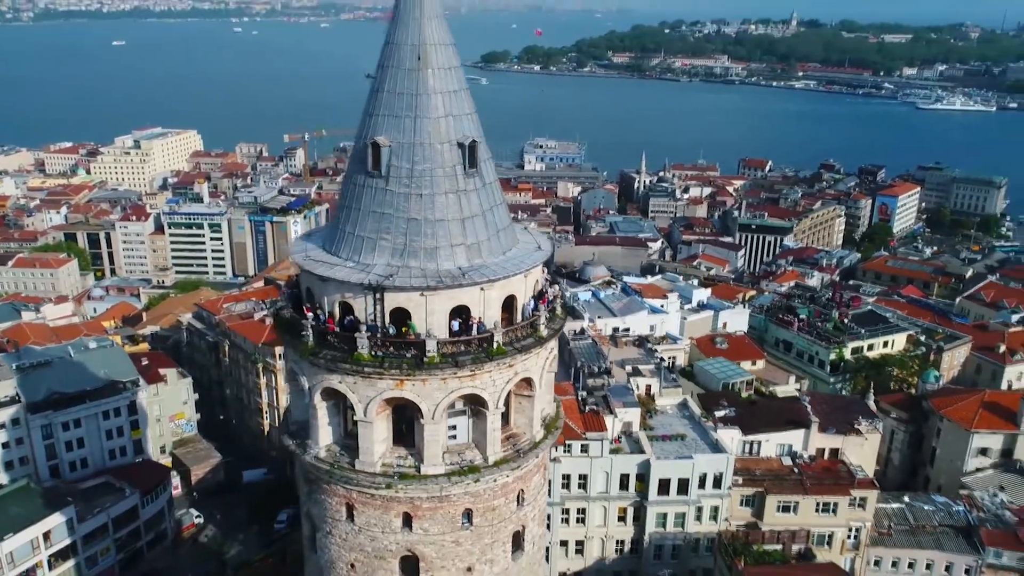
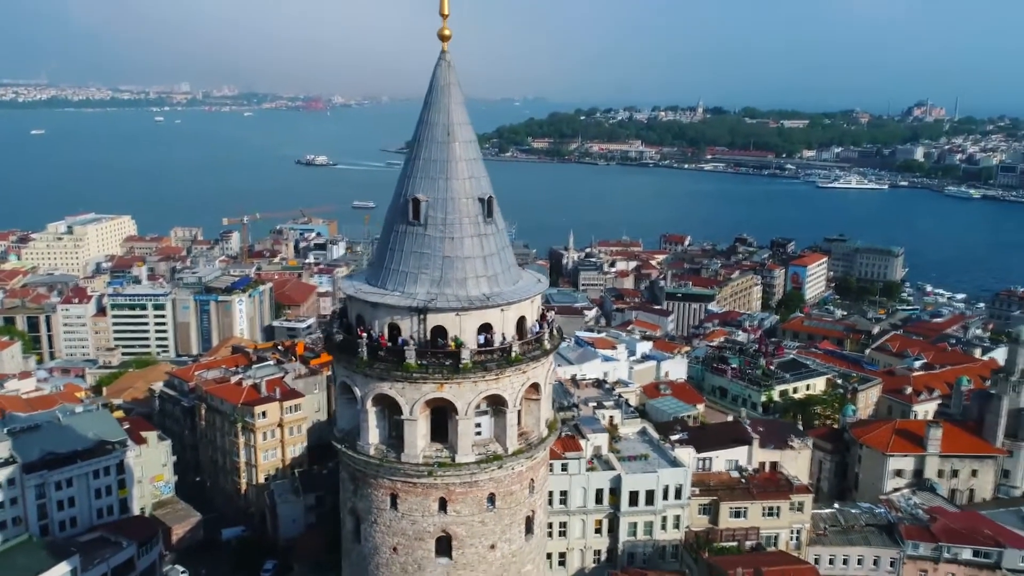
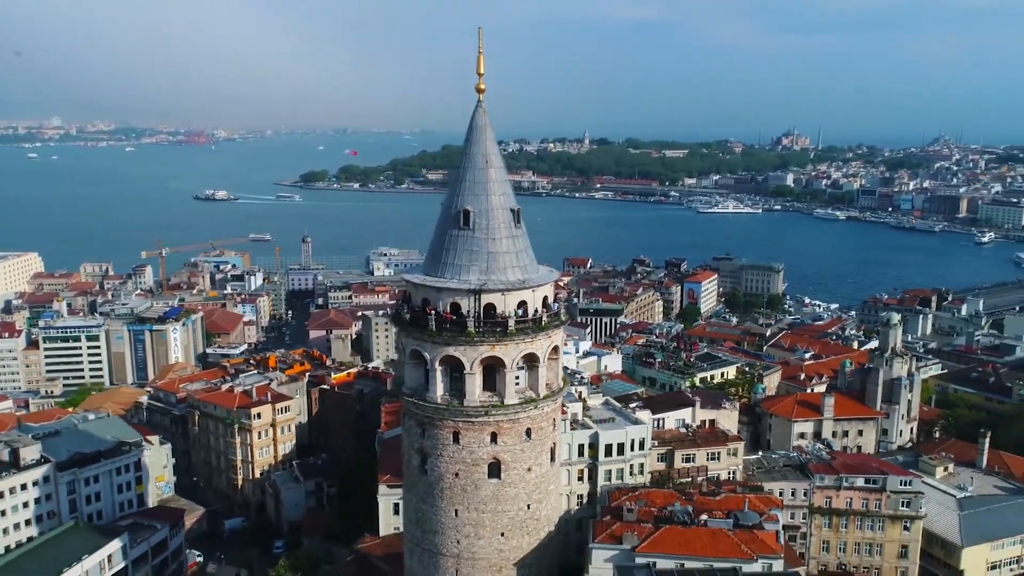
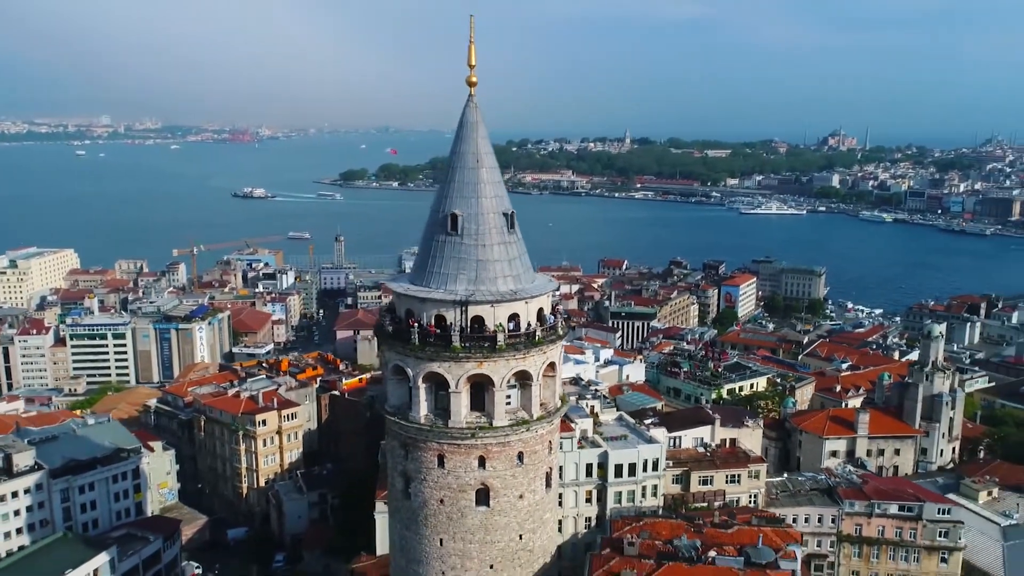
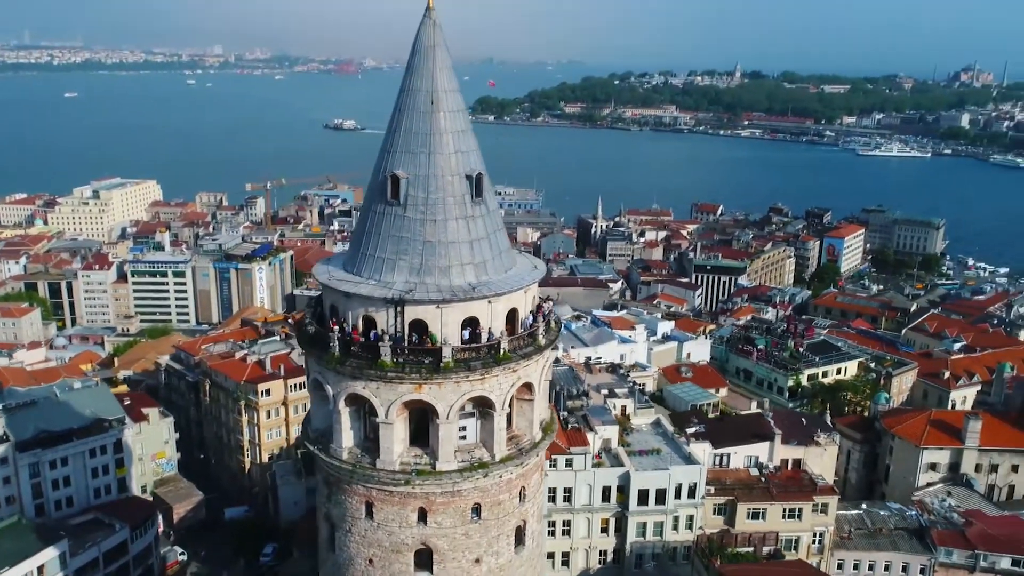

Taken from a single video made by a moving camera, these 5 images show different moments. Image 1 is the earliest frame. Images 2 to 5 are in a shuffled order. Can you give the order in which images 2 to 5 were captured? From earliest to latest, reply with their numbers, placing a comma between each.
5, 2, 4, 3
